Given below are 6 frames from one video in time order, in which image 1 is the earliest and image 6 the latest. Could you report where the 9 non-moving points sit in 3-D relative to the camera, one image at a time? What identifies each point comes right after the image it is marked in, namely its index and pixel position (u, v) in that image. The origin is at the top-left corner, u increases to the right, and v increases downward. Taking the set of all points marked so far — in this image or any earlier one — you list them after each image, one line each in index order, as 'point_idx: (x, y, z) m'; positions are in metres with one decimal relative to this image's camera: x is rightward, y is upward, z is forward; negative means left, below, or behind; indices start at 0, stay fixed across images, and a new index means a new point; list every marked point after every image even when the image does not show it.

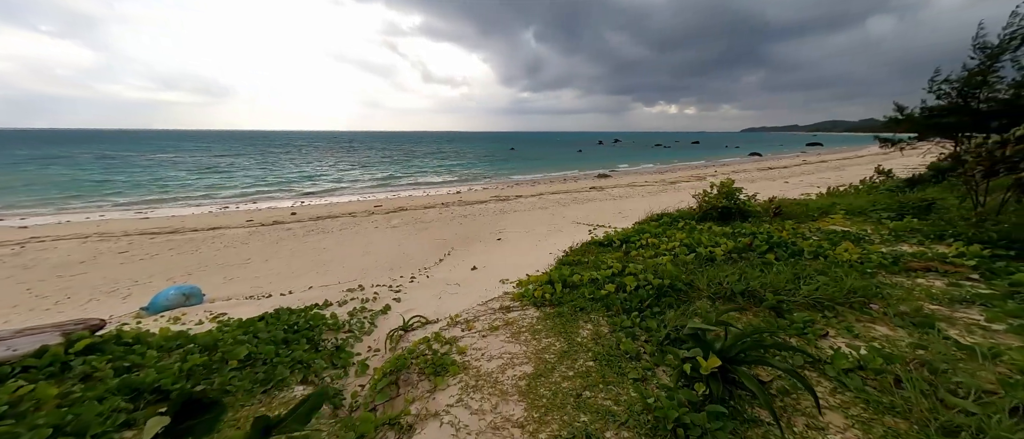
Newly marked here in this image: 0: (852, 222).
0: (+5.9, -0.1, +5.7) m
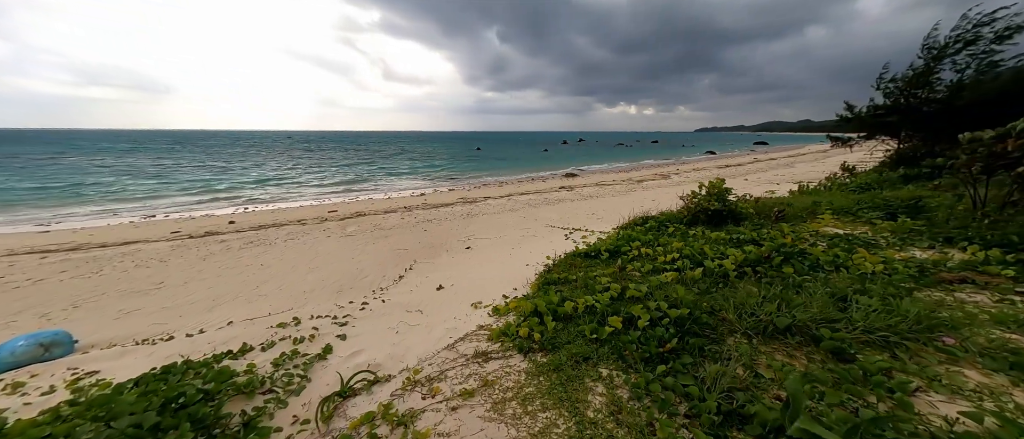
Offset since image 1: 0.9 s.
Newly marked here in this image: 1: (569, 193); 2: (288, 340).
0: (+5.5, -0.1, +5.4) m
1: (+3.5, +1.6, +20.0) m
2: (-2.7, -1.5, +4.0) m
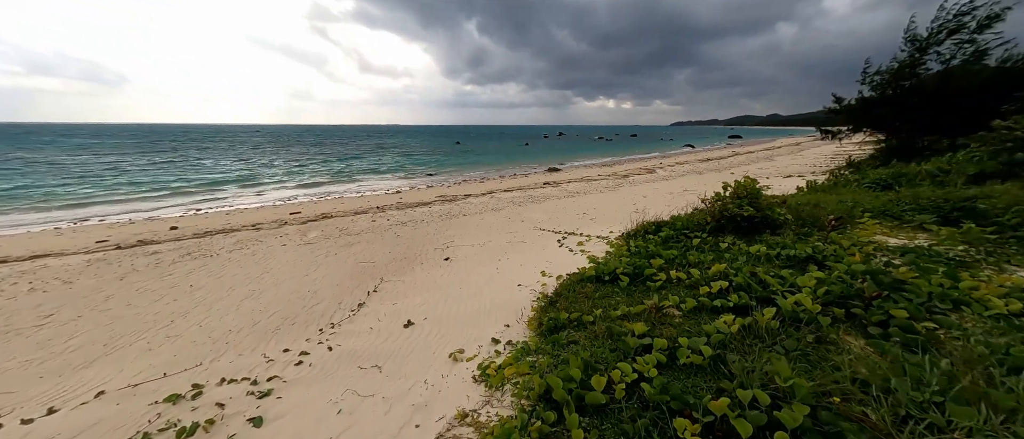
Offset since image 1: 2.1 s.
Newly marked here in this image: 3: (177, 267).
0: (+5.3, -0.2, +4.6) m
1: (+2.5, +1.7, +18.9) m
2: (-2.8, -1.7, +2.7) m
3: (-8.6, -1.2, +8.5) m
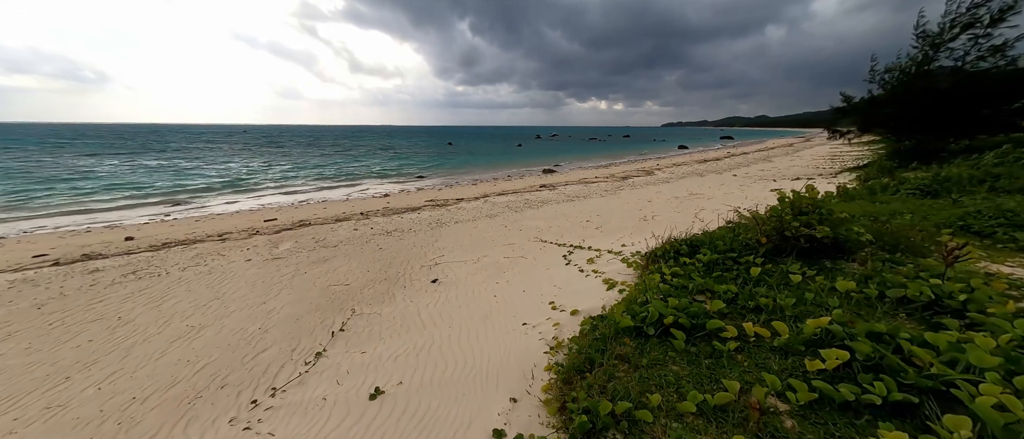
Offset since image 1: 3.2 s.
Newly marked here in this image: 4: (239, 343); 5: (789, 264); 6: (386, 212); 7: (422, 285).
0: (+5.4, -0.4, +3.6) m
1: (+2.2, +1.5, +17.9) m
2: (-2.7, -2.0, +1.5) m
3: (-8.7, -1.5, +7.2) m
4: (-3.6, -1.7, +4.3) m
5: (+3.0, -0.5, +3.6) m
6: (-5.8, +0.4, +15.1) m
7: (-1.7, -1.2, +6.1) m
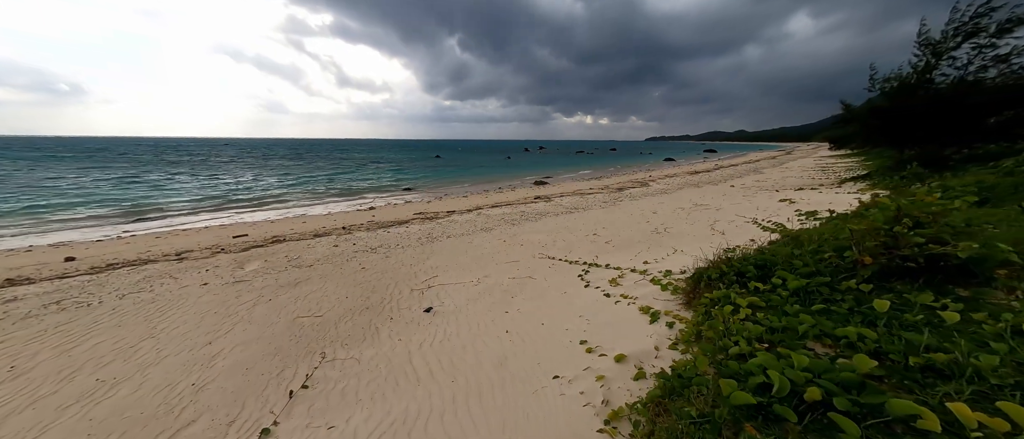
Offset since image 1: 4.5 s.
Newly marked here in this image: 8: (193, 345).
0: (+5.6, -0.5, +2.7) m
1: (+1.9, +0.8, +17.0) m
2: (-2.3, -2.0, +0.3) m
3: (-8.5, -1.9, +5.8) m
4: (-3.4, -1.8, +3.1) m
5: (+3.3, -0.6, +2.7) m
6: (-6.0, -0.3, +13.8) m
7: (-1.5, -1.5, +5.0) m
8: (-4.5, -1.8, +4.6) m
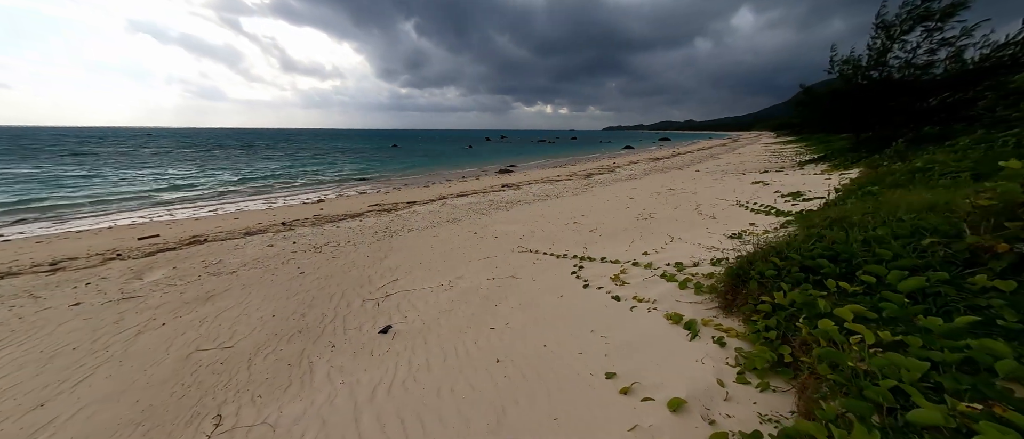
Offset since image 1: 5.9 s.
0: (+5.7, -0.2, +2.2) m
1: (+0.3, +1.3, +15.9) m
2: (-1.9, -2.1, -1.0) m
3: (-8.7, -1.9, +3.7) m
4: (-3.3, -1.8, +1.6) m
5: (+3.3, -0.4, +1.9) m
6: (-7.1, 0.0, +11.9) m
7: (-1.7, -1.4, +3.7) m
8: (-4.6, -1.8, +3.0) m
